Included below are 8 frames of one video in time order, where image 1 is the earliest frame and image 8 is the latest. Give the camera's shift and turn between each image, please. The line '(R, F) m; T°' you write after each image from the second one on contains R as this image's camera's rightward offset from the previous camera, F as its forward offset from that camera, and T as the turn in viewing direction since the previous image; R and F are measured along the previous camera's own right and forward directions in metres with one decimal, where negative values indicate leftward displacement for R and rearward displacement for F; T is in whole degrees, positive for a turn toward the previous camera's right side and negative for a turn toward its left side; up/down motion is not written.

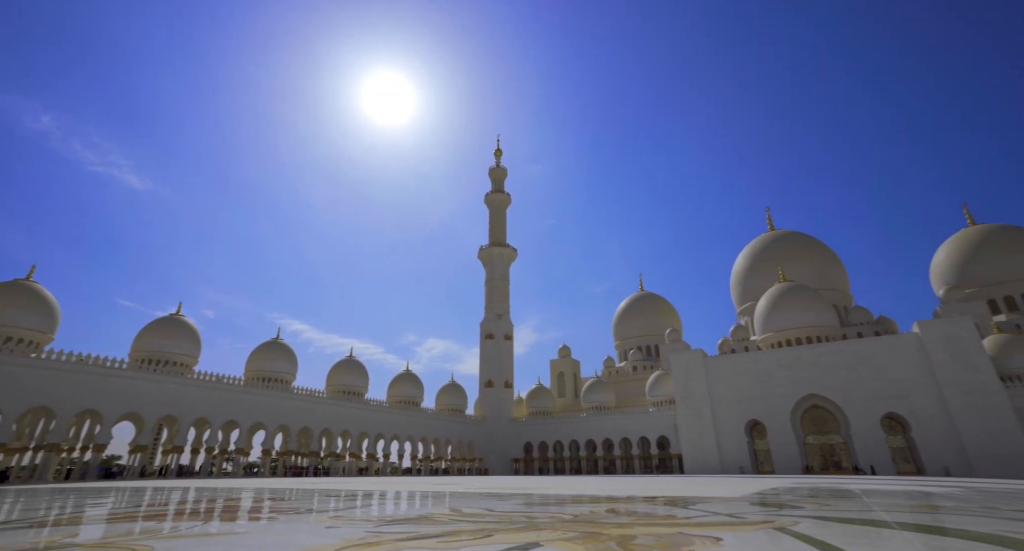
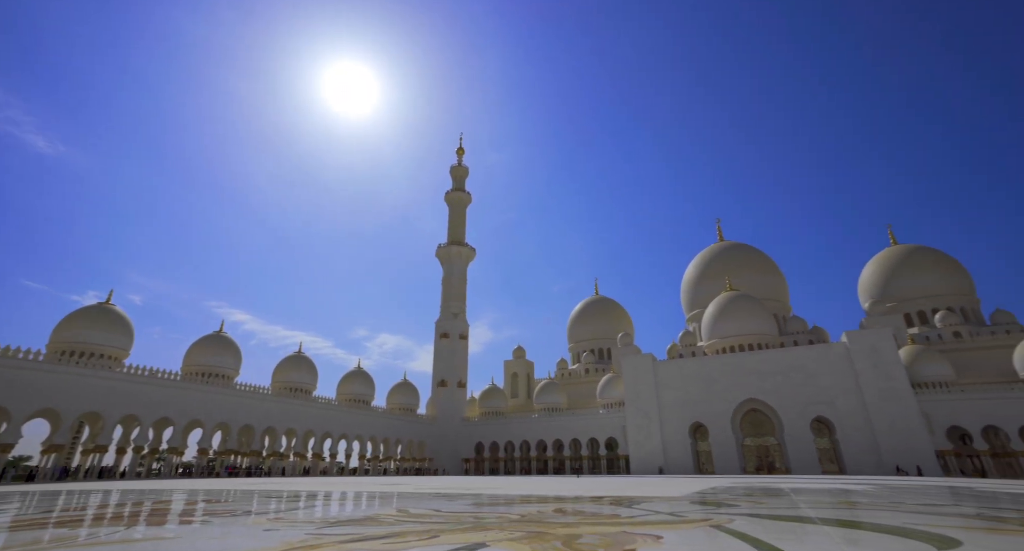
(+0.1, -0.1) m; +5°
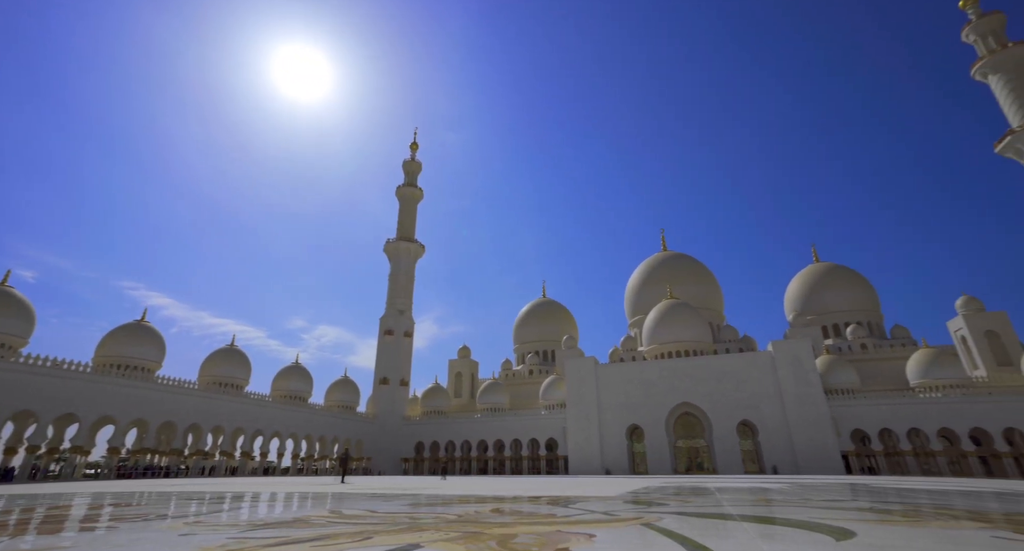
(+0.1, -0.1) m; +6°
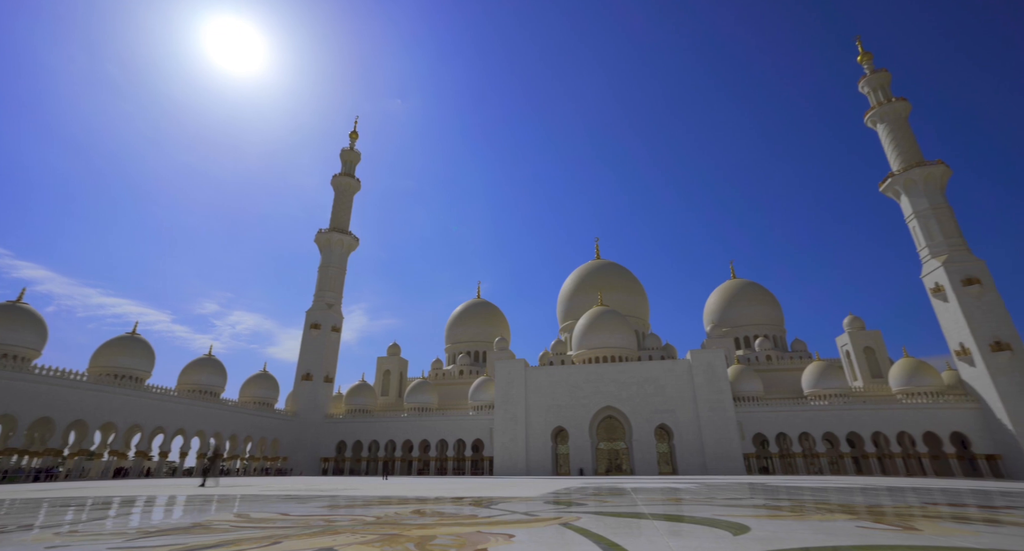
(+0.1, 0.0) m; +7°
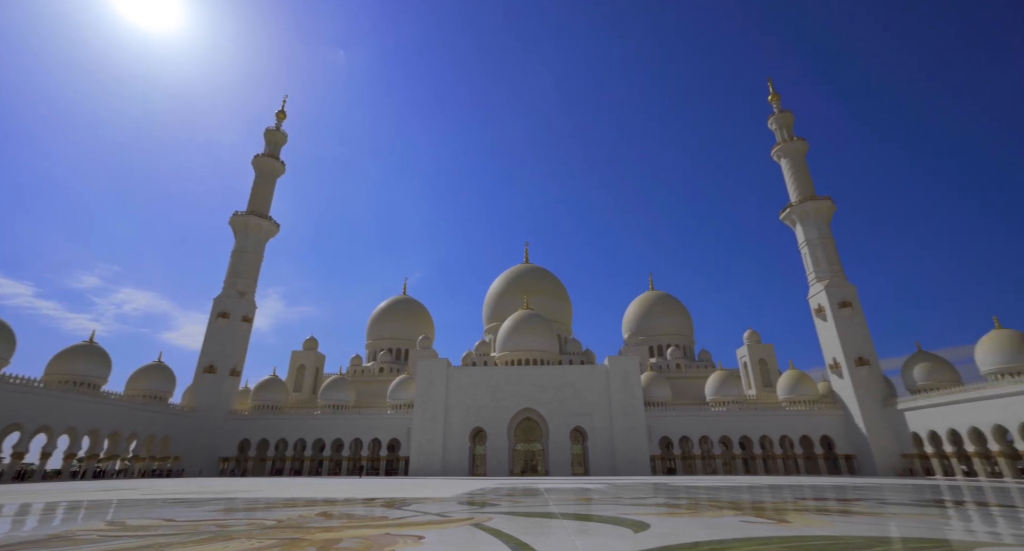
(+0.2, +0.2) m; +8°
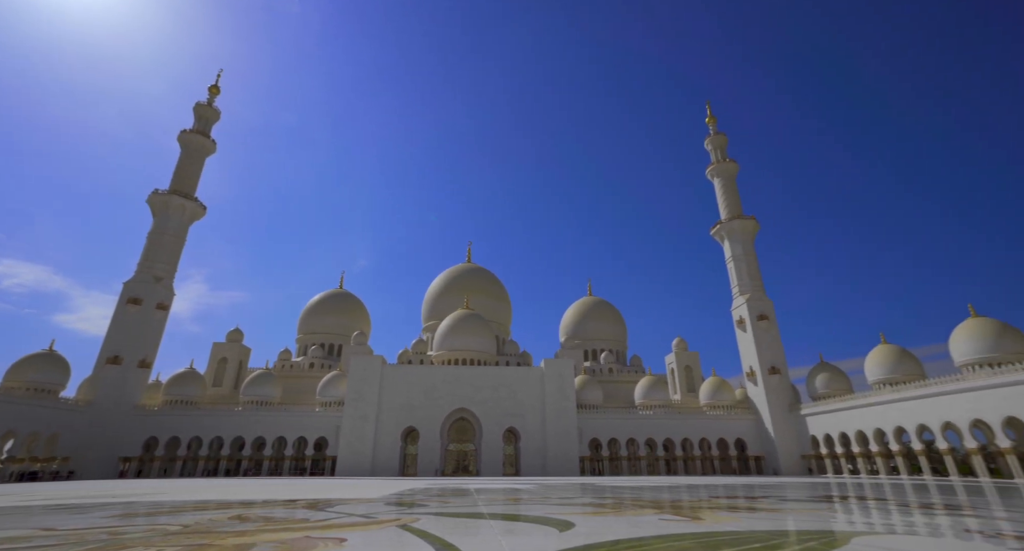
(+0.1, +0.6) m; +7°
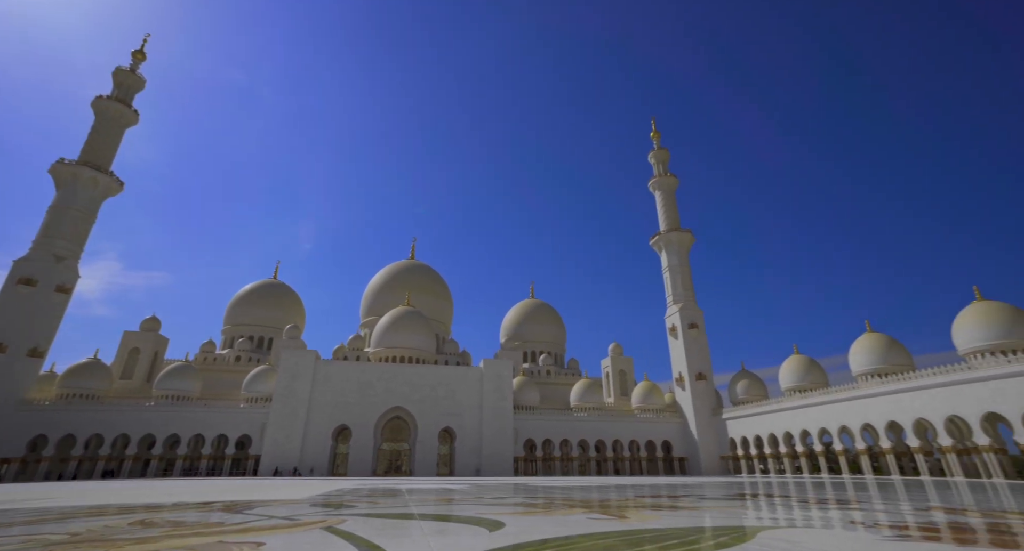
(+0.1, +1.6) m; +6°
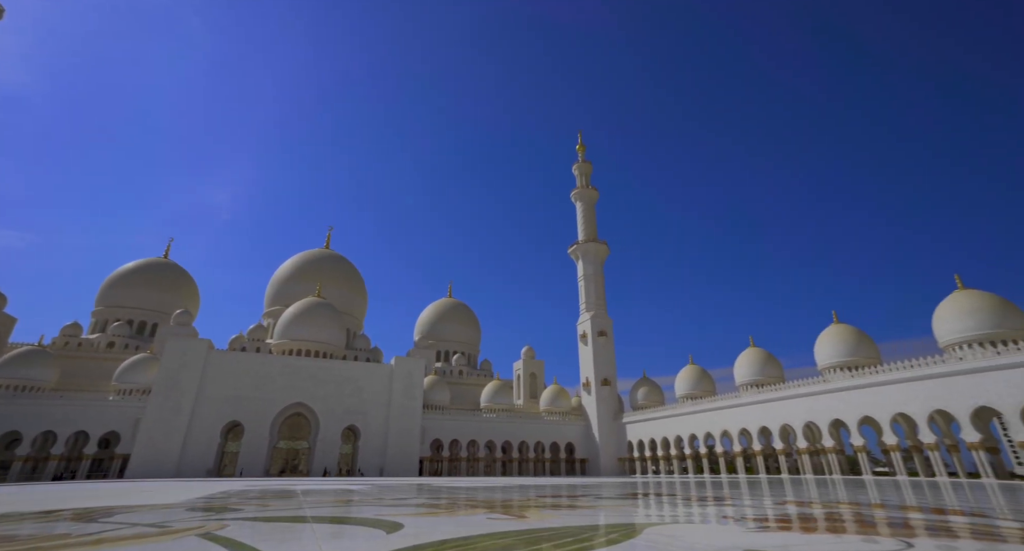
(+1.3, +4.3) m; +9°
